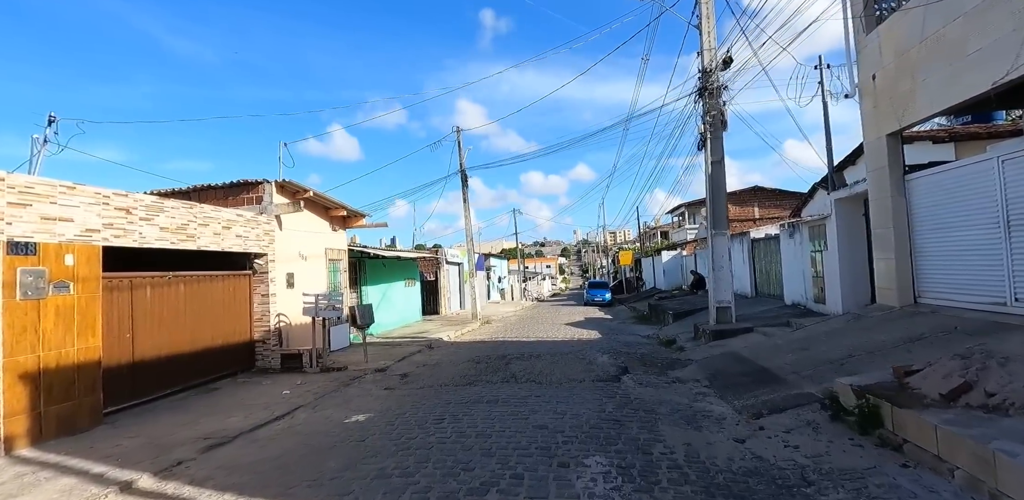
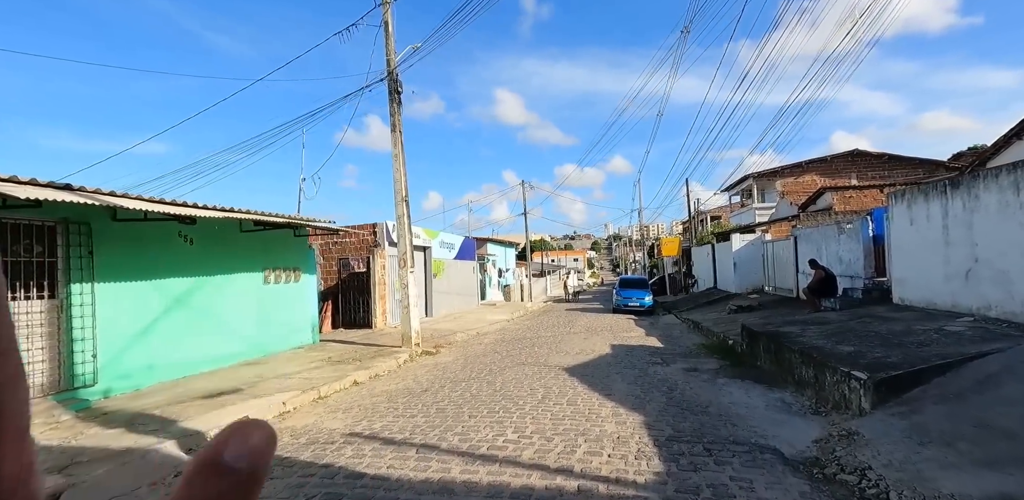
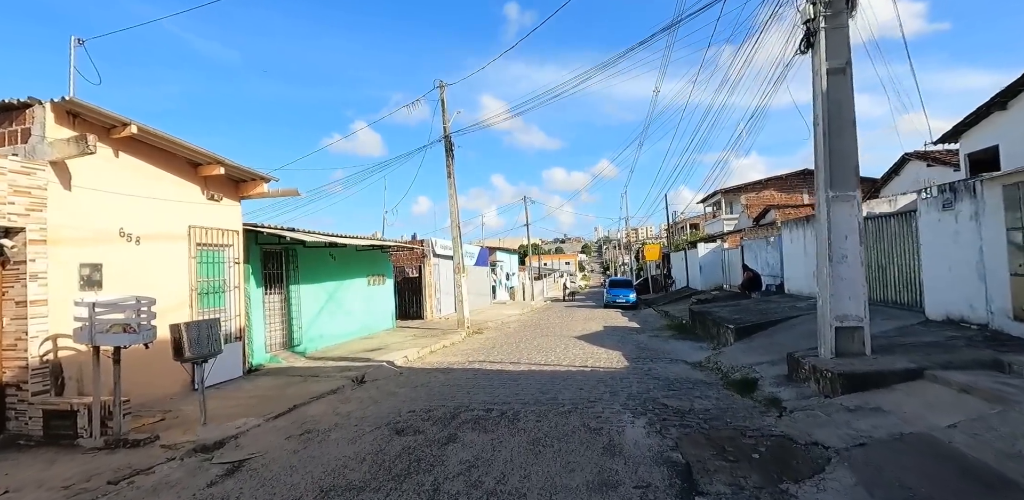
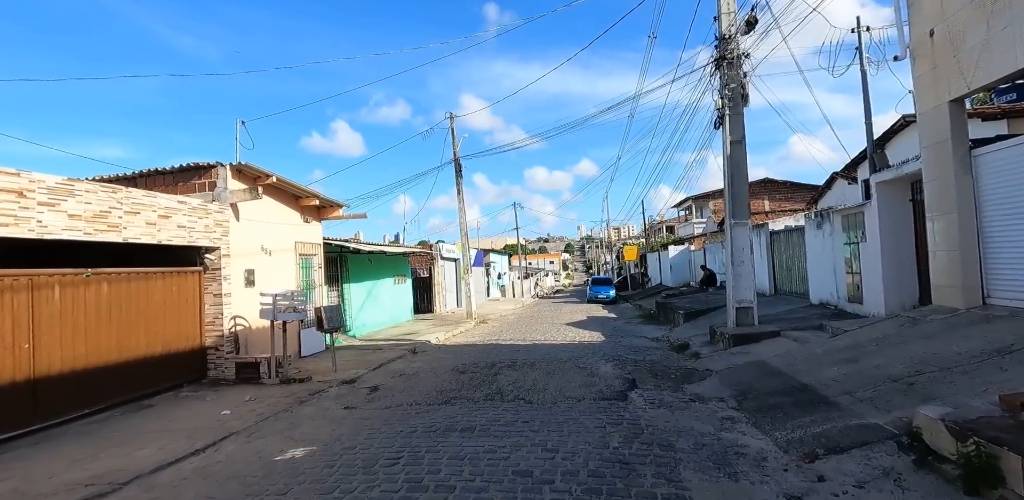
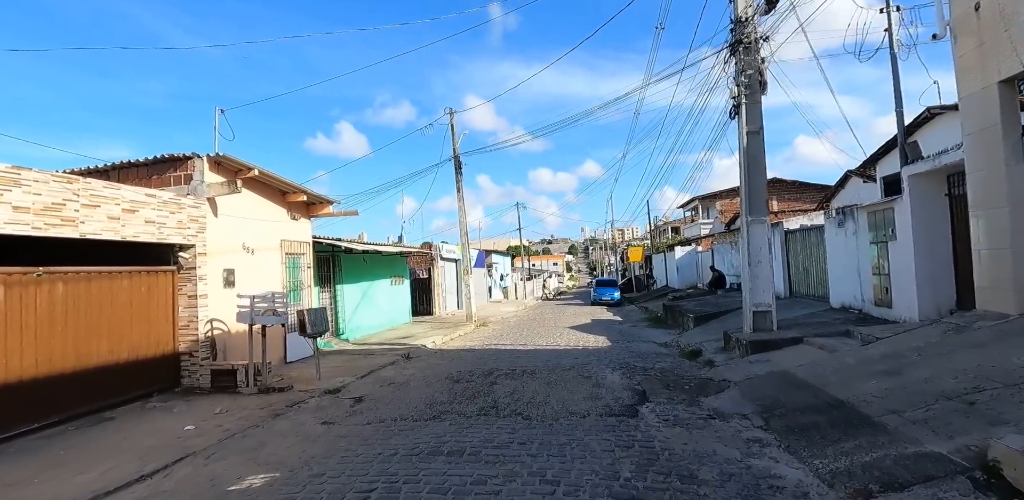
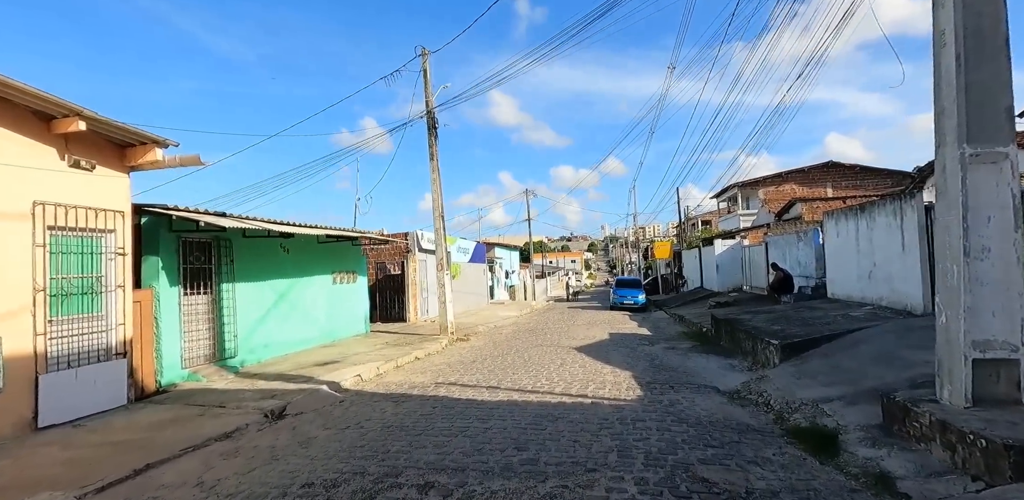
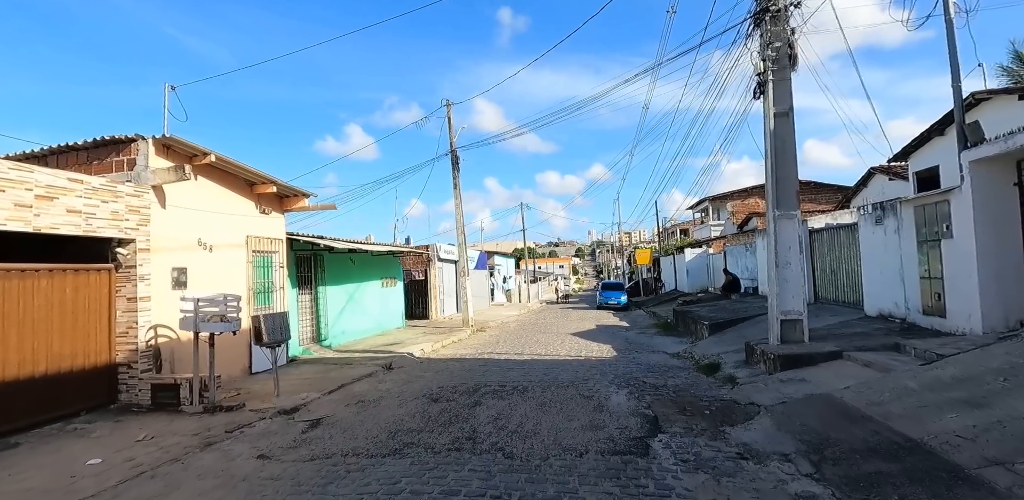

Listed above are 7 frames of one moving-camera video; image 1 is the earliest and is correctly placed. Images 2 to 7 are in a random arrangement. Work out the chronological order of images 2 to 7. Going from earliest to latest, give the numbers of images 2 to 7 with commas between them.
4, 5, 7, 3, 6, 2
